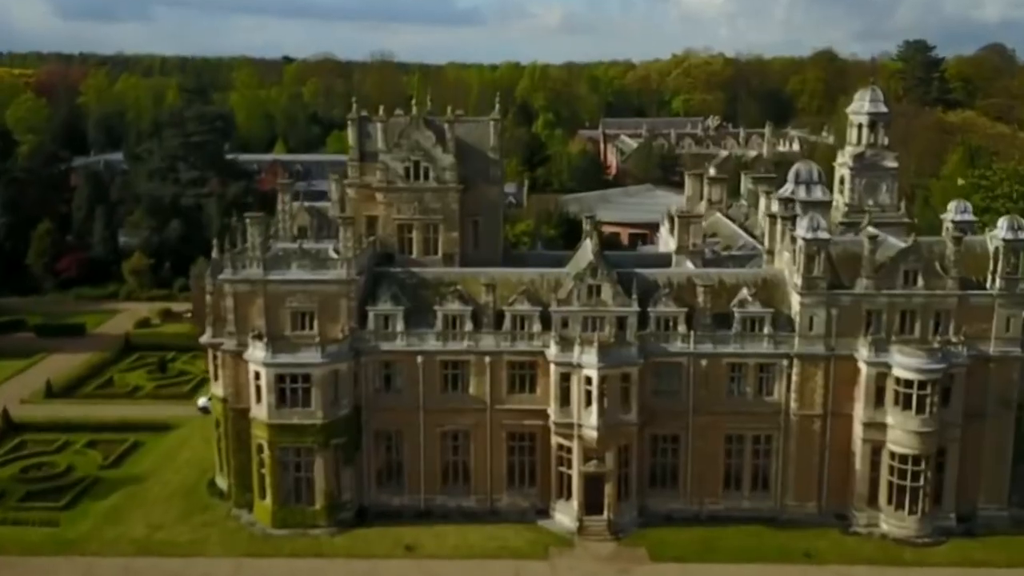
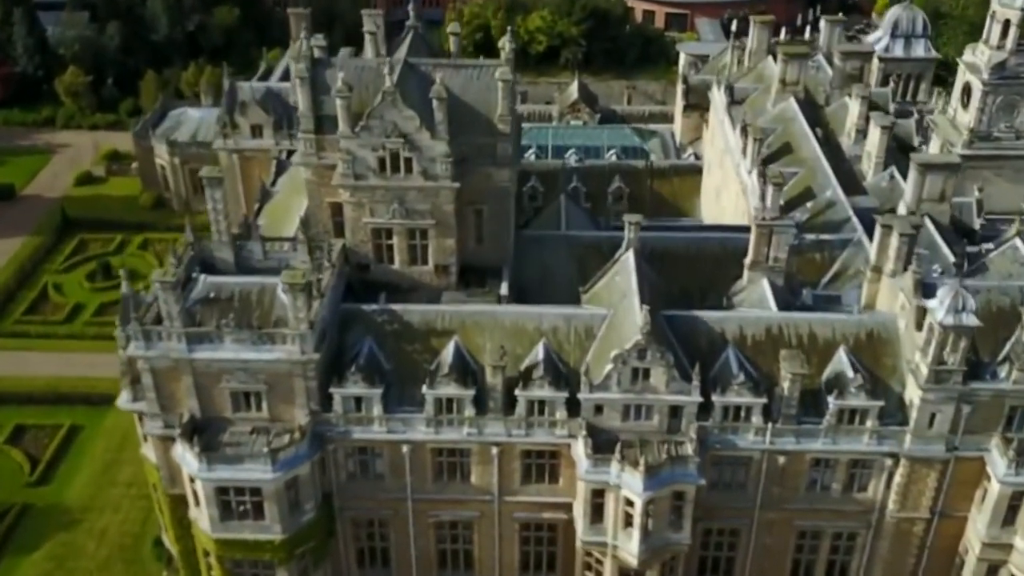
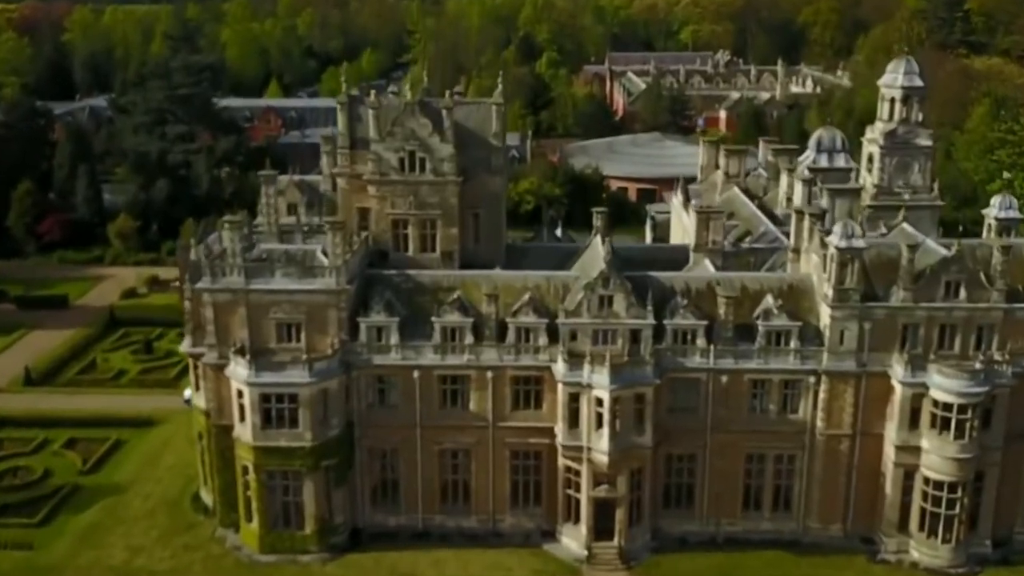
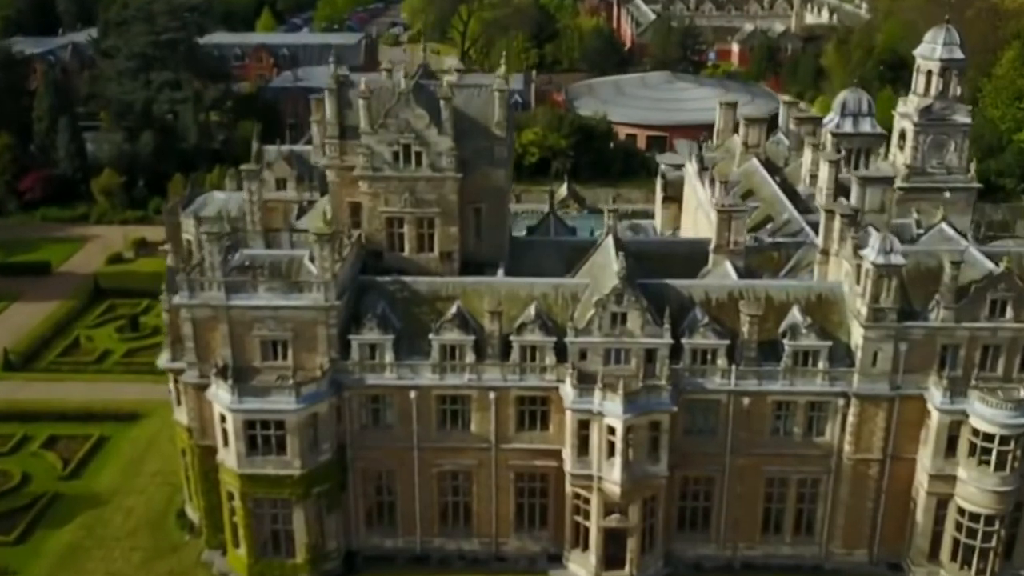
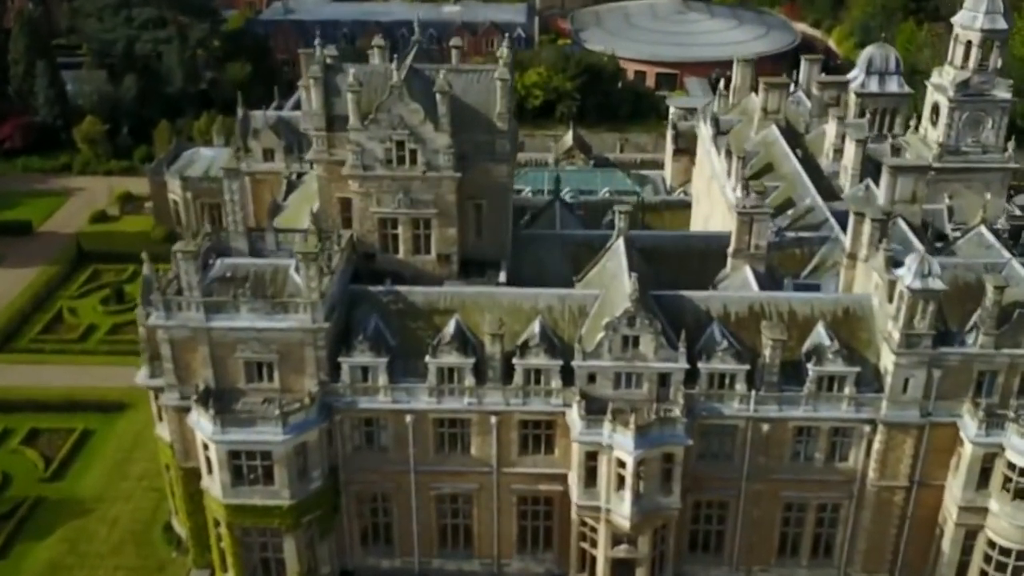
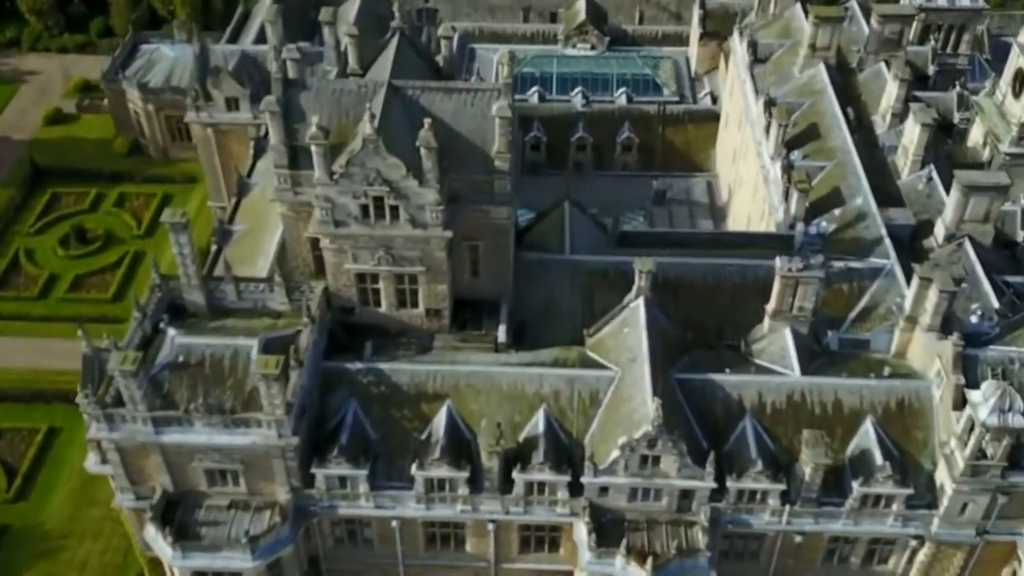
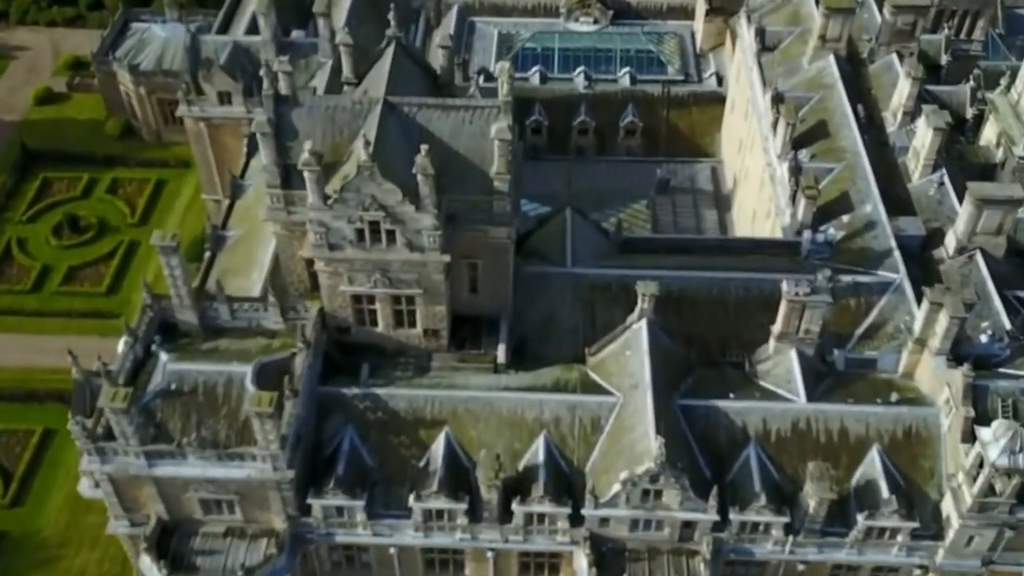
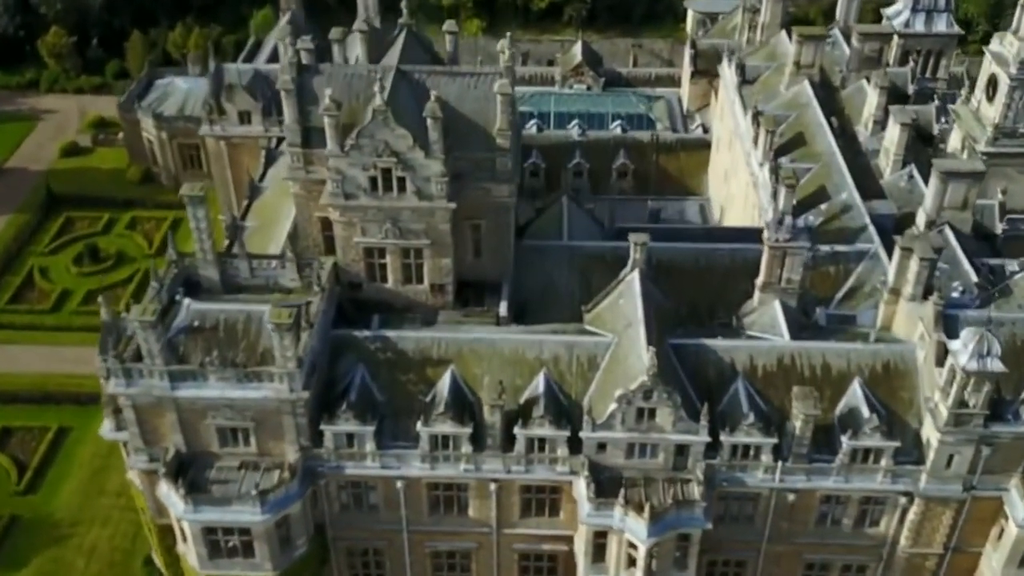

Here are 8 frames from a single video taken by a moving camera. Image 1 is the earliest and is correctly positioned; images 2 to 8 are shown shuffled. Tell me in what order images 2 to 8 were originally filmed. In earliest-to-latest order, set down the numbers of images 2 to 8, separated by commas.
3, 4, 5, 2, 8, 6, 7
